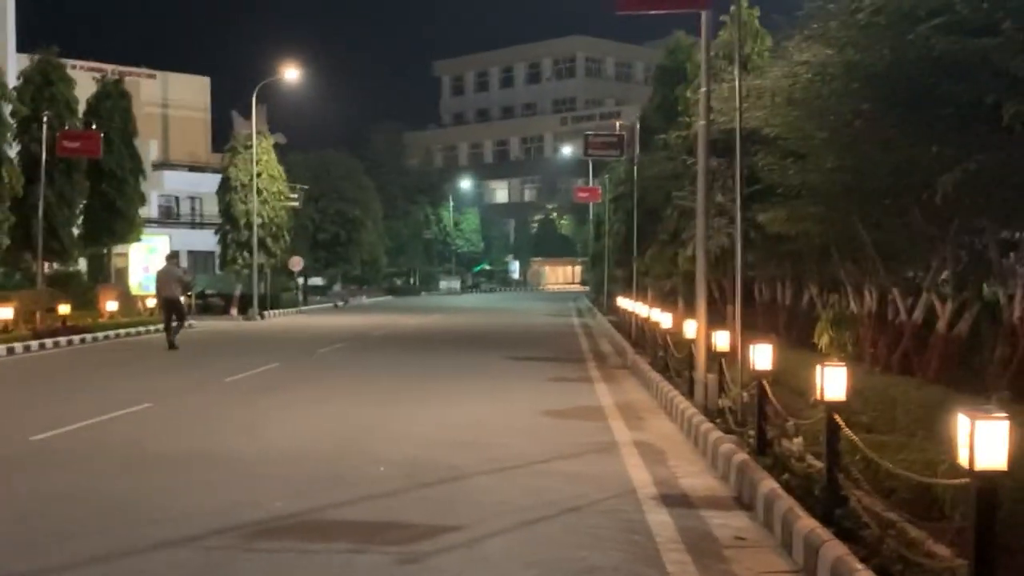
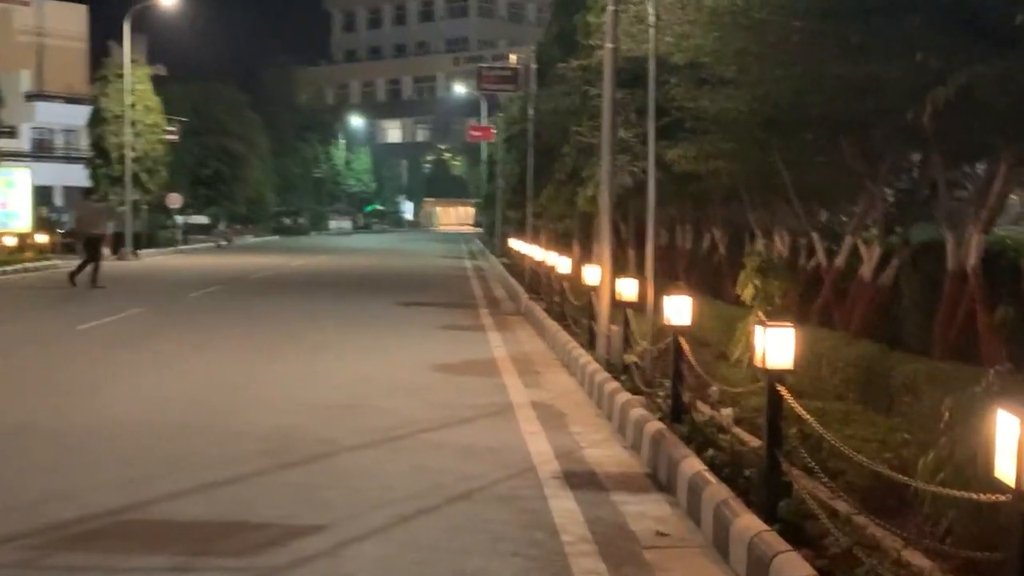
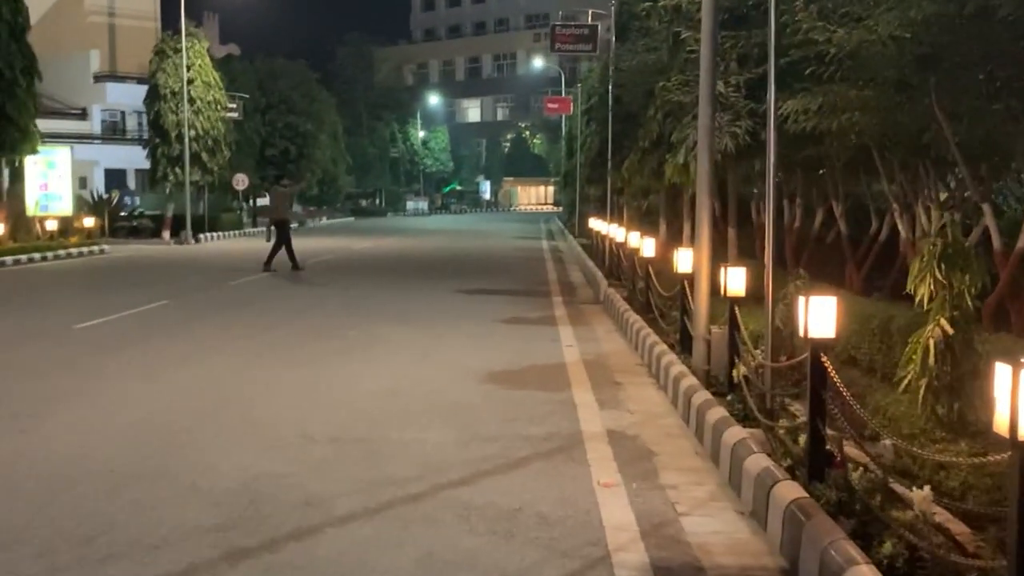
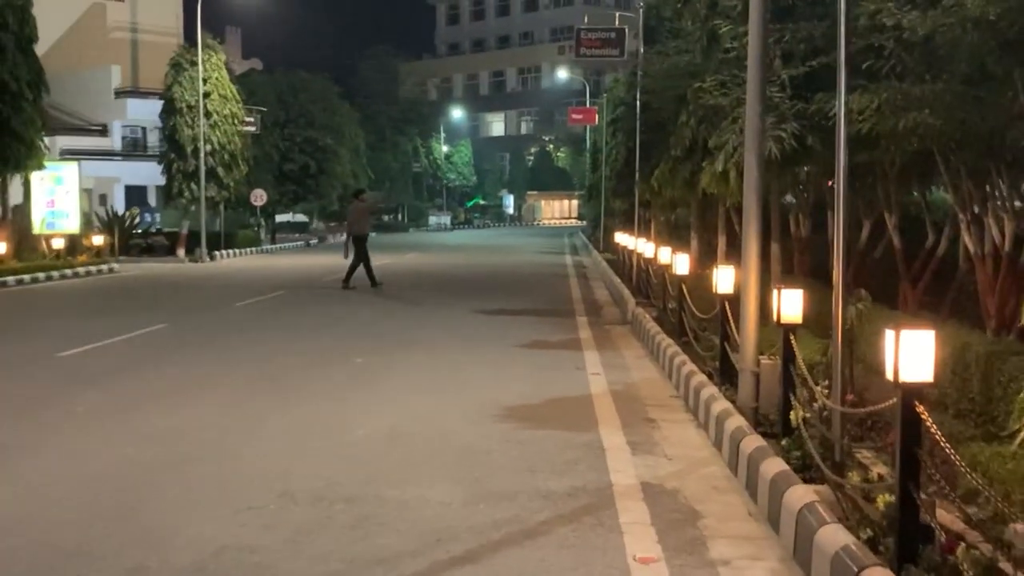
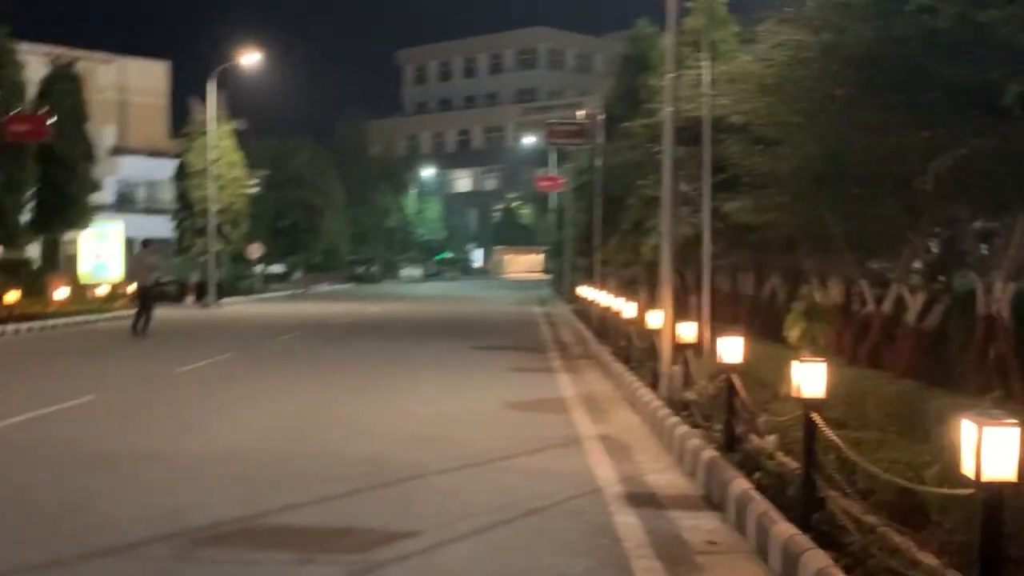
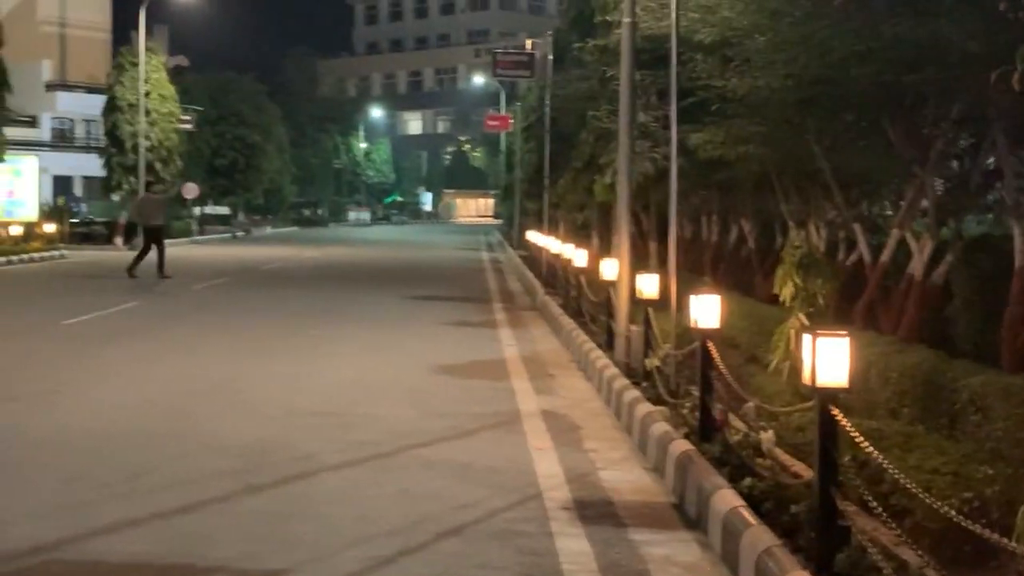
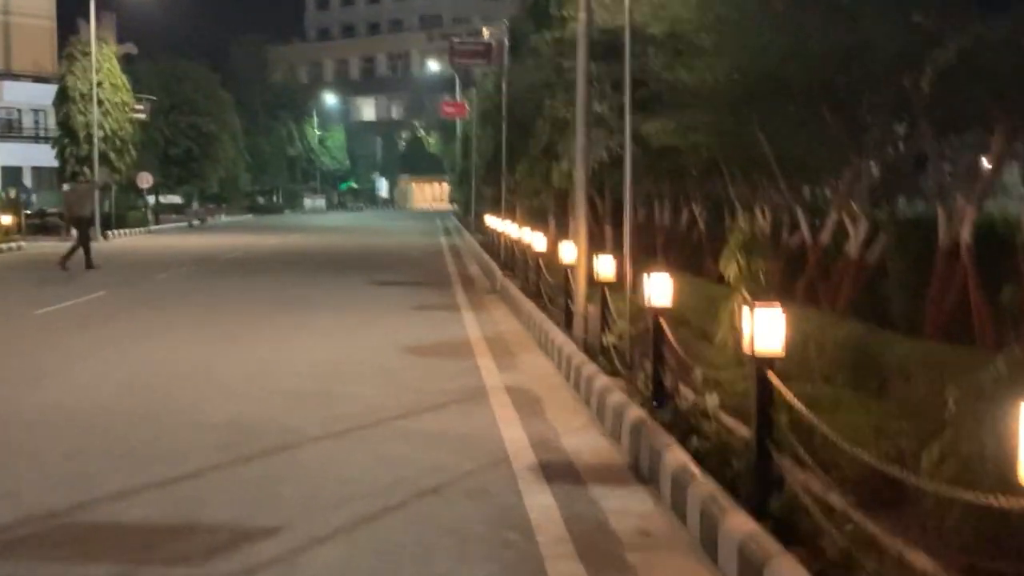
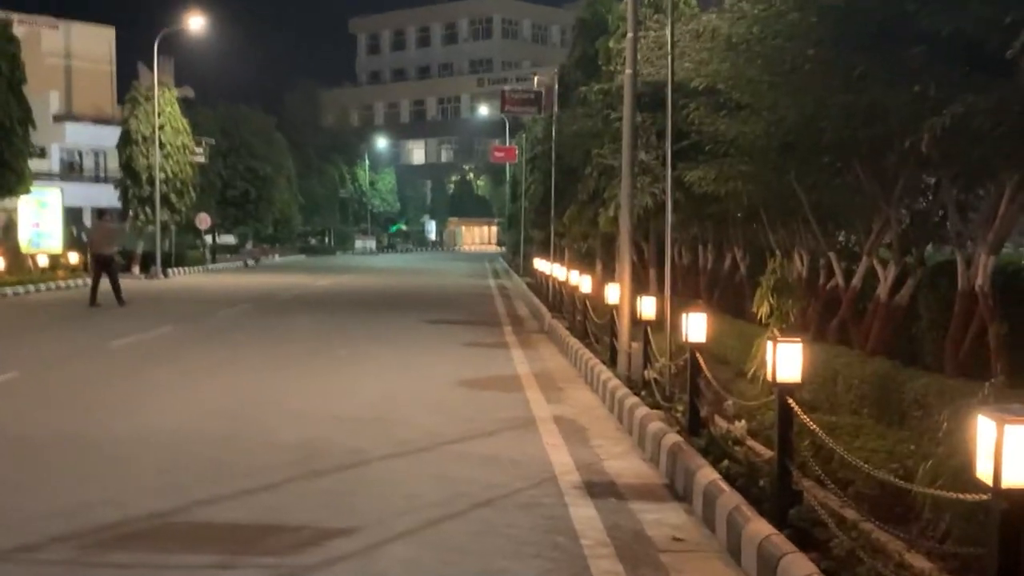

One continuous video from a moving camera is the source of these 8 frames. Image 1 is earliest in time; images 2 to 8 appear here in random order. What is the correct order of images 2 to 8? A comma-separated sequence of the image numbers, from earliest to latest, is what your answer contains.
5, 8, 2, 7, 6, 3, 4
